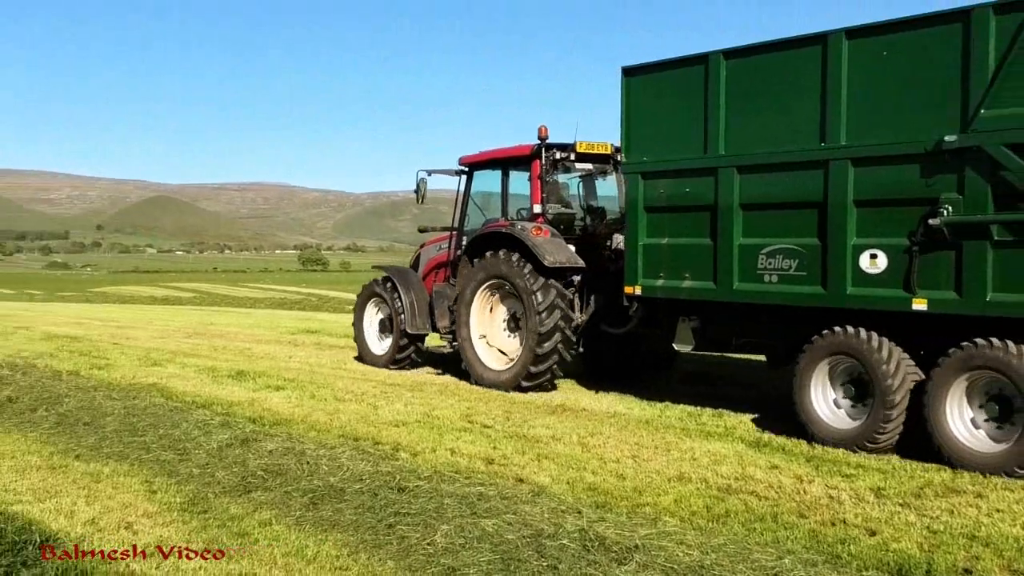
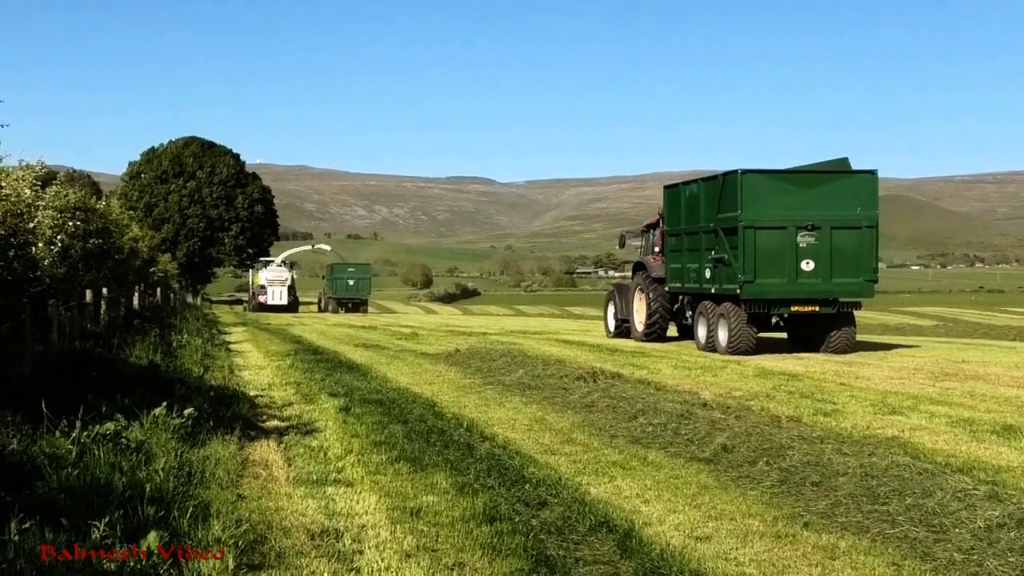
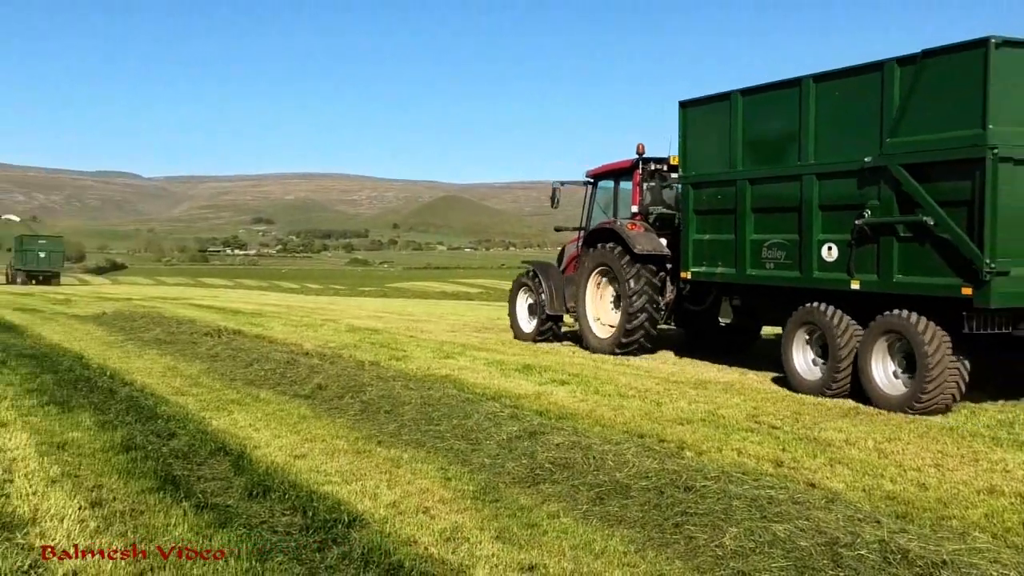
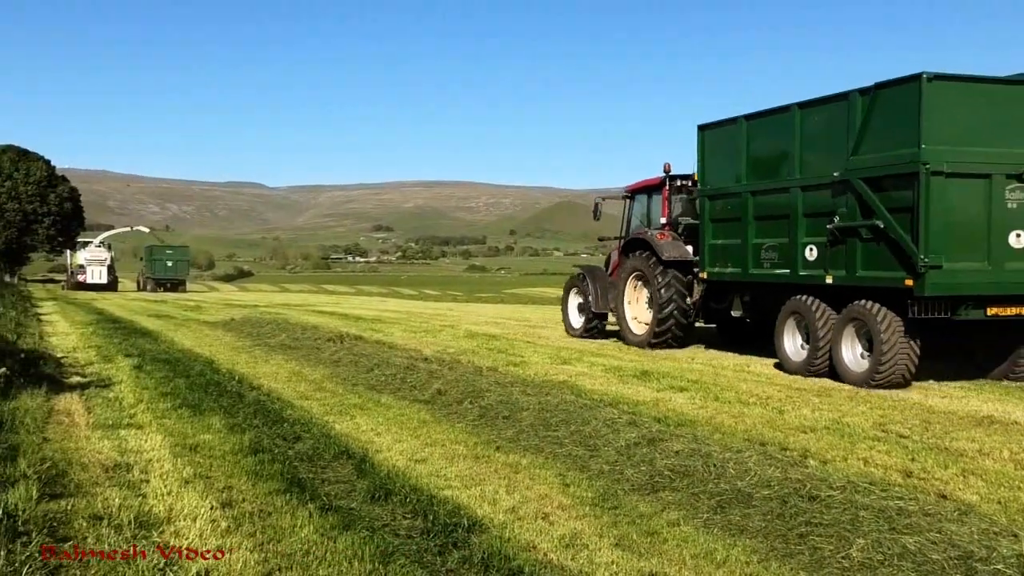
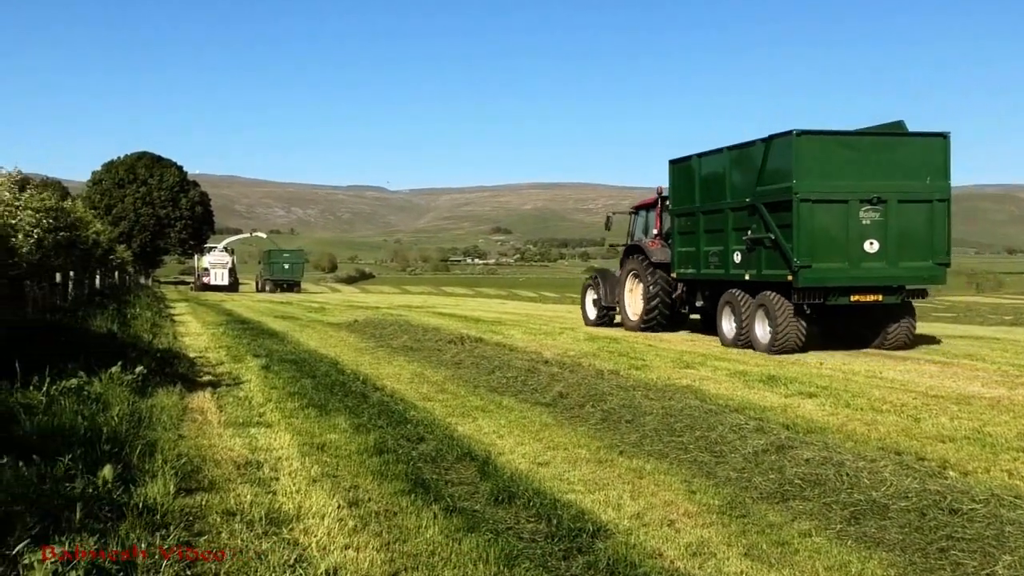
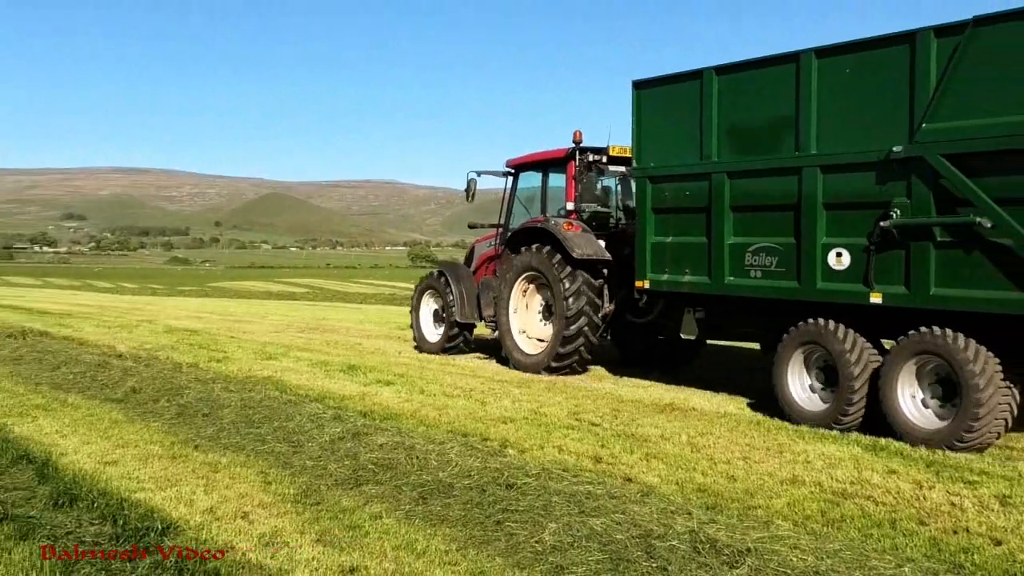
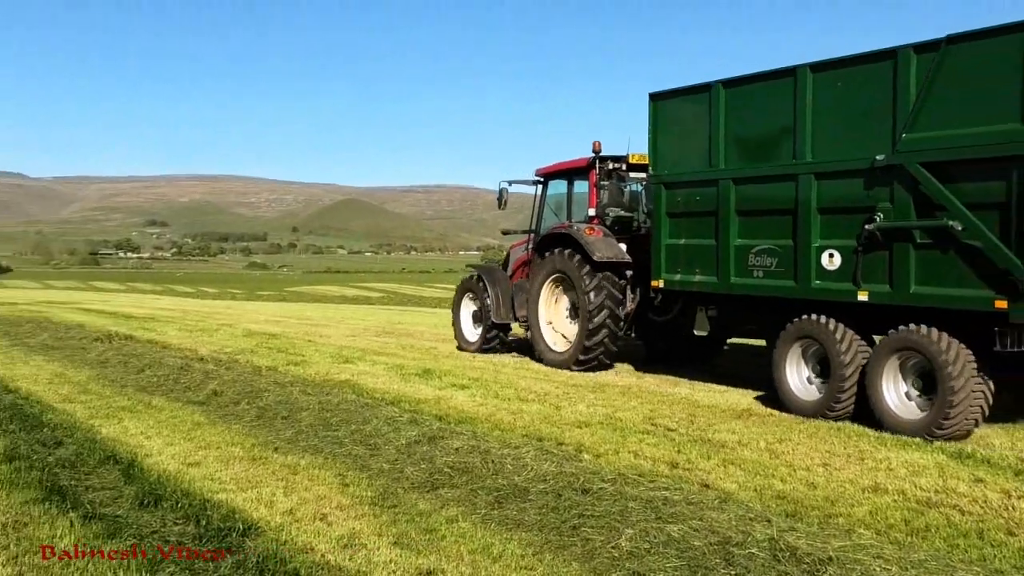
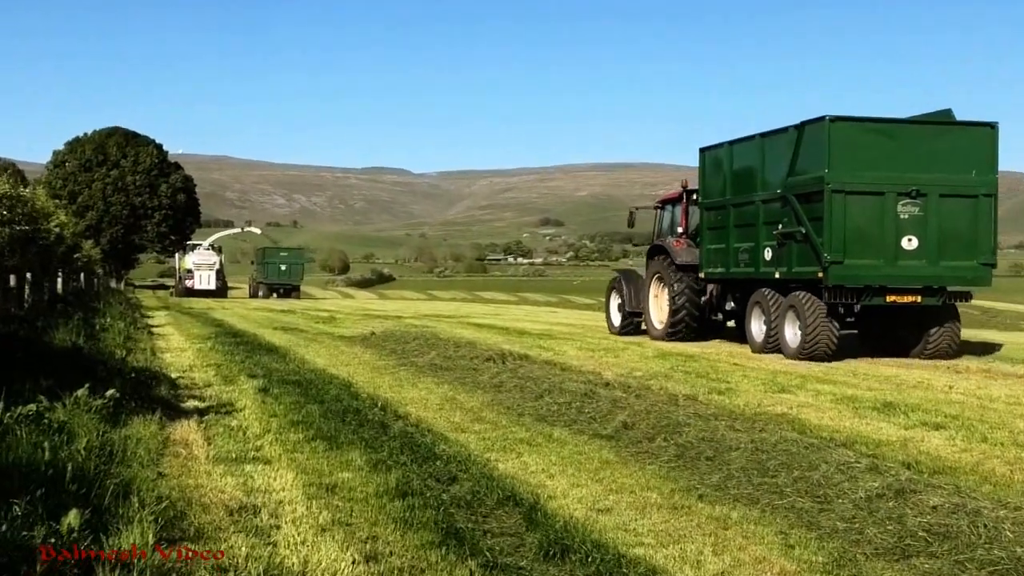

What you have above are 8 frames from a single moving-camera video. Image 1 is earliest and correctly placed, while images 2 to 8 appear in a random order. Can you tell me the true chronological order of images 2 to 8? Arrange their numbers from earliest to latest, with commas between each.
6, 7, 3, 4, 5, 8, 2
